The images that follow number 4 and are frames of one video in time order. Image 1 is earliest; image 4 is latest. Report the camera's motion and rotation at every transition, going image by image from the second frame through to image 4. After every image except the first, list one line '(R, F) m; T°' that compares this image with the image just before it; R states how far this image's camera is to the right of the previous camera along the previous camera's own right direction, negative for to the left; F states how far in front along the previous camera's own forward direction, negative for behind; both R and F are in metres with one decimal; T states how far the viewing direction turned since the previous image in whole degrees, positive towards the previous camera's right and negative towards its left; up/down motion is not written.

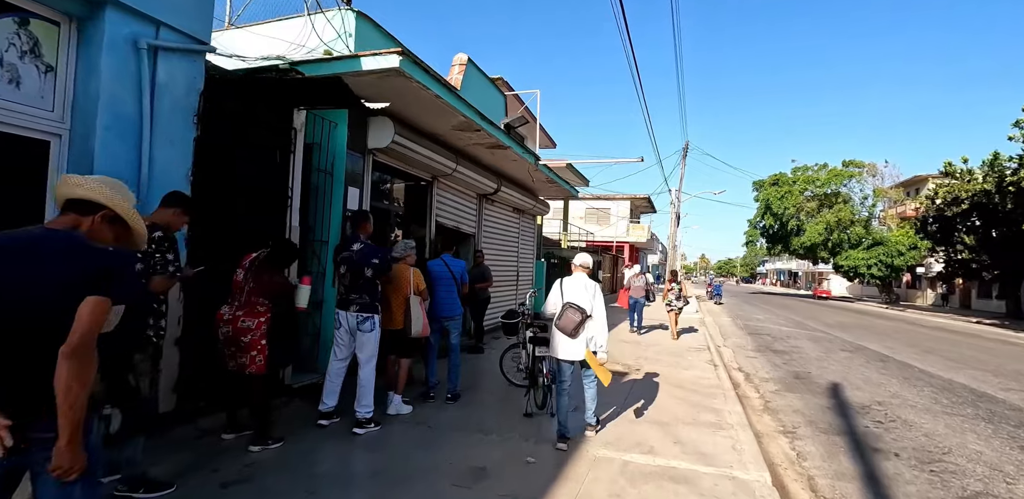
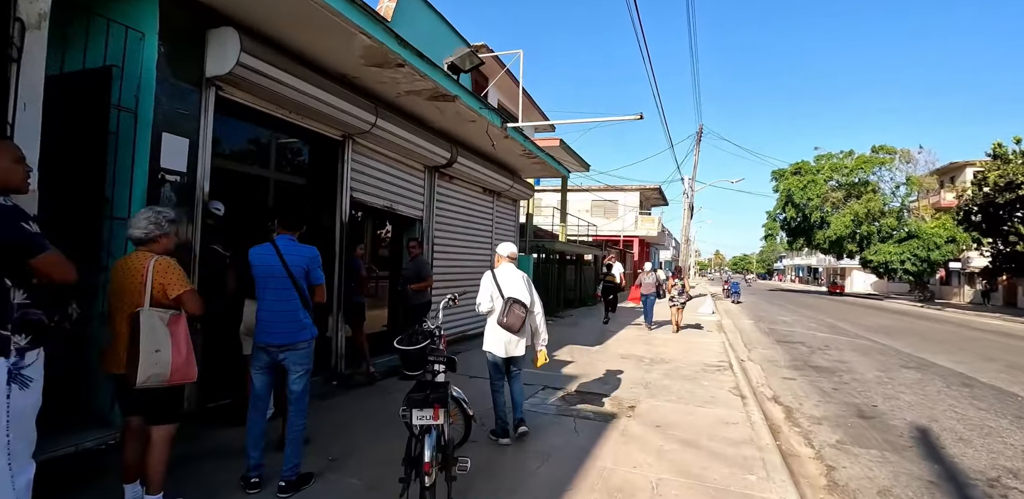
(+0.9, +2.5) m; -1°
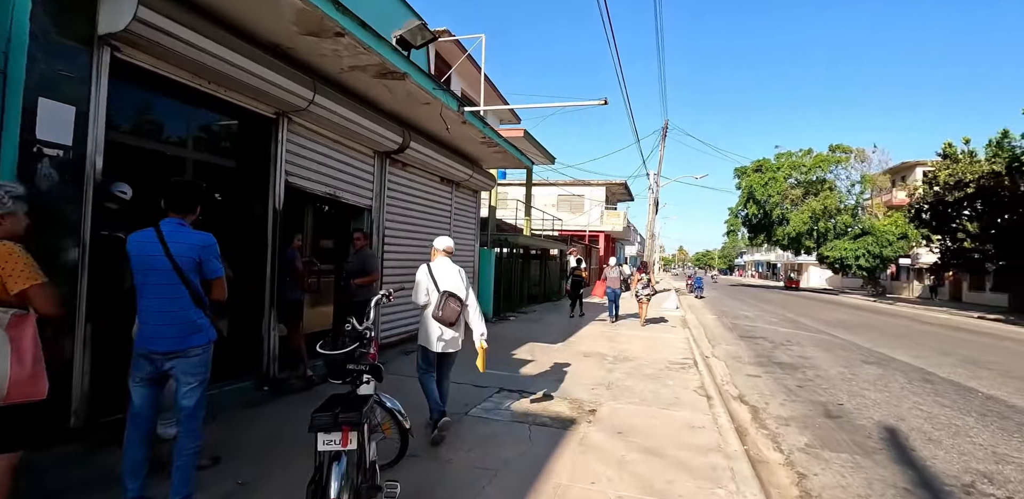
(+0.2, +0.5) m; +4°
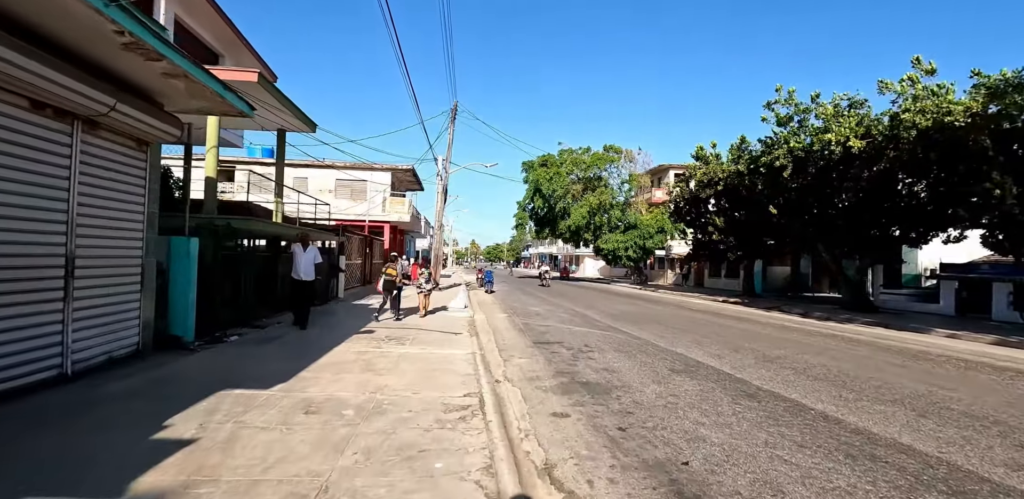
(+1.1, +2.8) m; +24°
